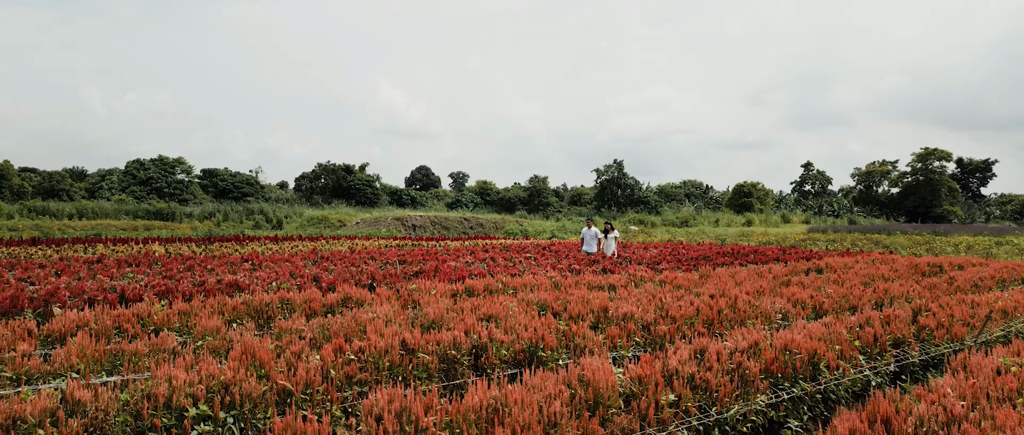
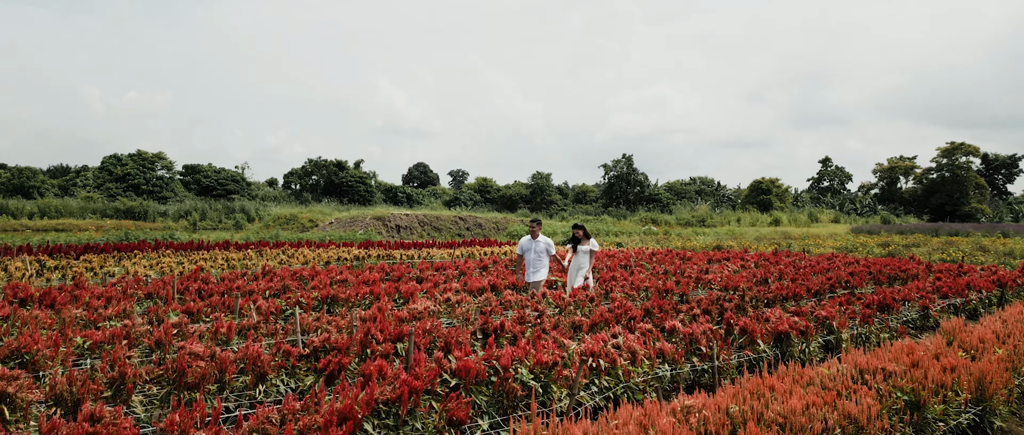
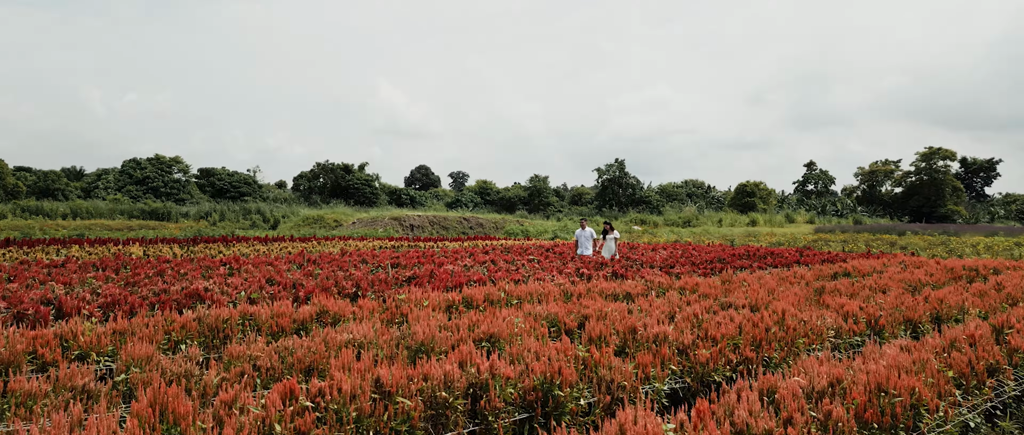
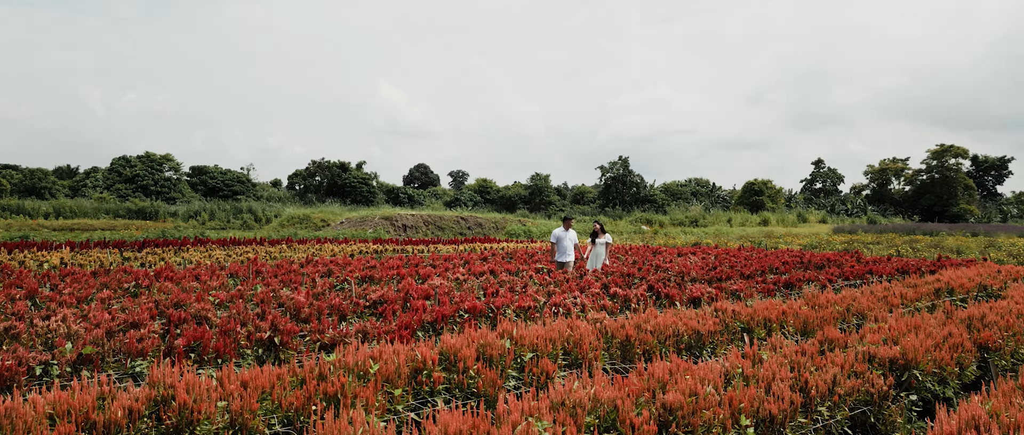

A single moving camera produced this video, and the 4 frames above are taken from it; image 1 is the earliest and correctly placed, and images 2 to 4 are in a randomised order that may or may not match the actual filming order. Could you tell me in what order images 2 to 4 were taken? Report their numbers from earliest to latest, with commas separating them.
3, 4, 2
